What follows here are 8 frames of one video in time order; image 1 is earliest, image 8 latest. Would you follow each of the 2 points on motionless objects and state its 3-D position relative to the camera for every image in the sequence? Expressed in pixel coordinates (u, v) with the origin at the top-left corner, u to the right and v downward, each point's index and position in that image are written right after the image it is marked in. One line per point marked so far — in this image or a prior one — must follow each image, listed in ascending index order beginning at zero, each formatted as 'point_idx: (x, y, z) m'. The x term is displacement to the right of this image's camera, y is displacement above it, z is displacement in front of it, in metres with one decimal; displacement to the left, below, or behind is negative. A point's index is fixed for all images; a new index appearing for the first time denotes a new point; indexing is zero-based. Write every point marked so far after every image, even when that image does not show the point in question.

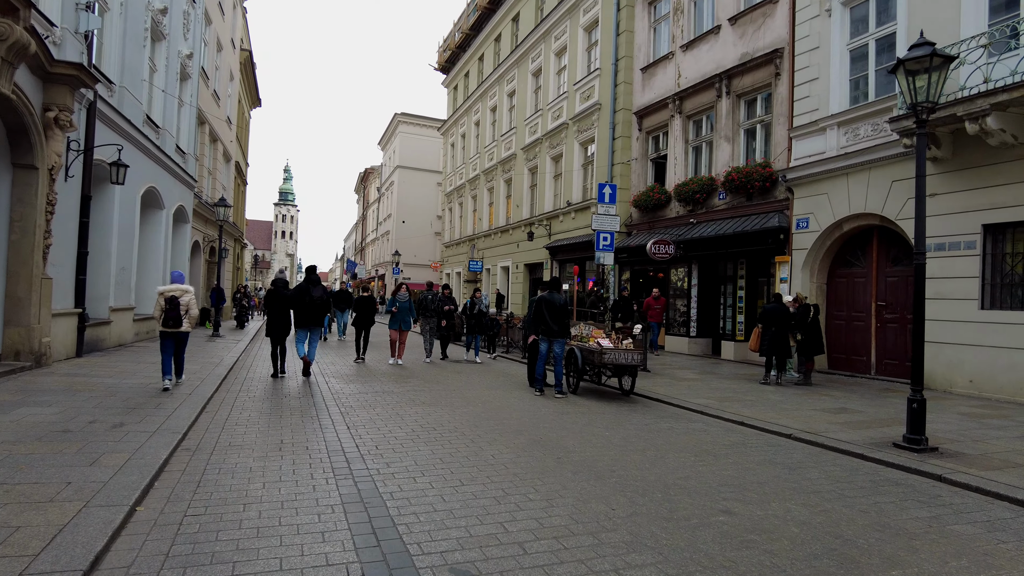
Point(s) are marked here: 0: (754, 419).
0: (+2.8, -1.5, +7.6) m
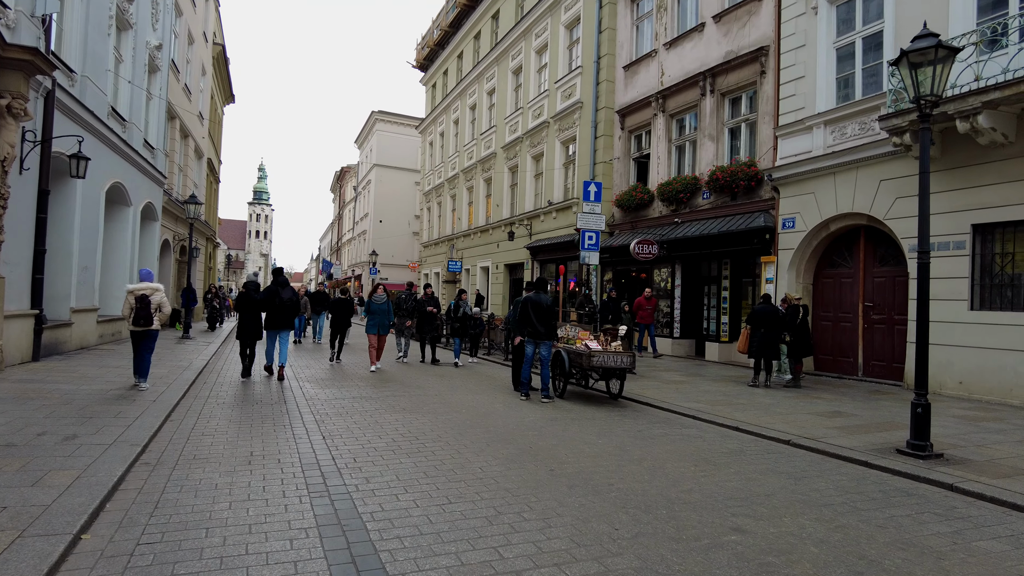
0: (+2.6, -1.5, +7.3) m
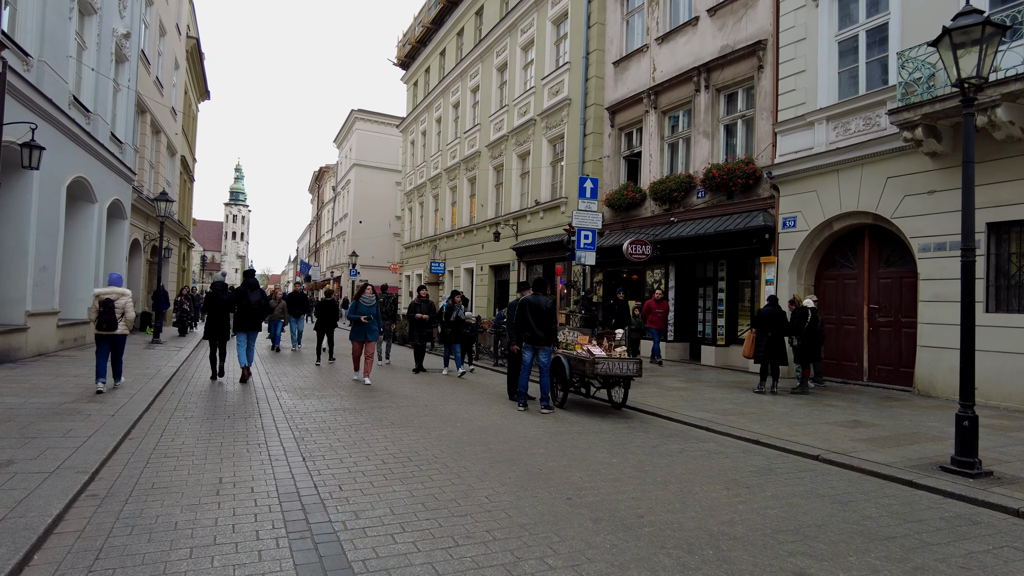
0: (+2.6, -1.5, +6.7) m
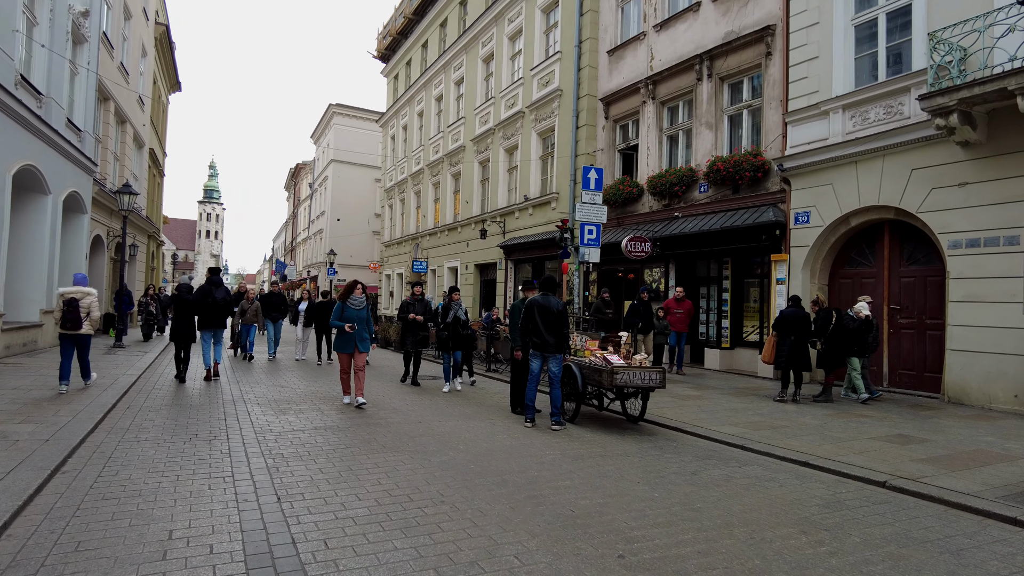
0: (+2.7, -1.5, +5.9) m
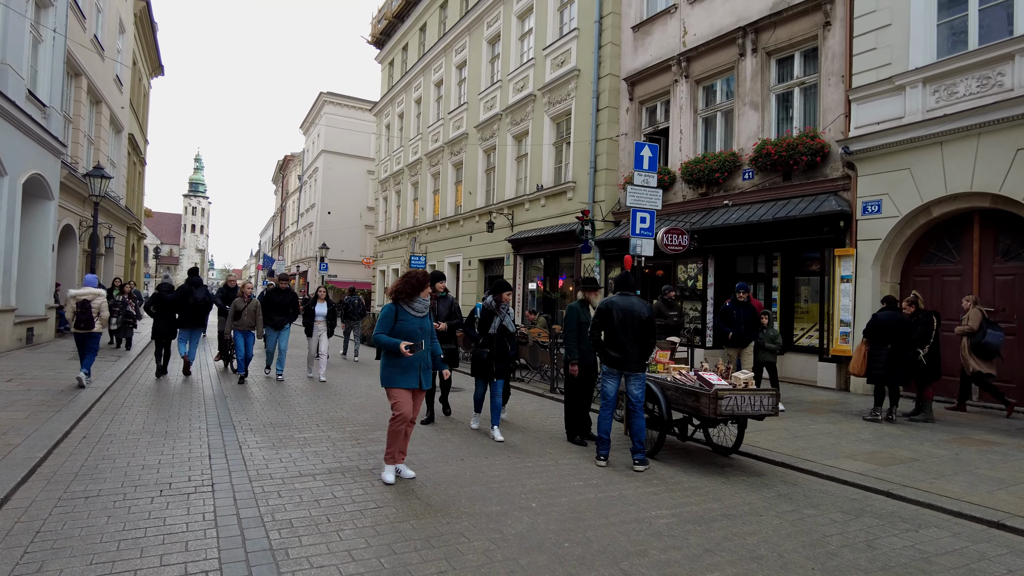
0: (+3.3, -1.5, +4.4) m
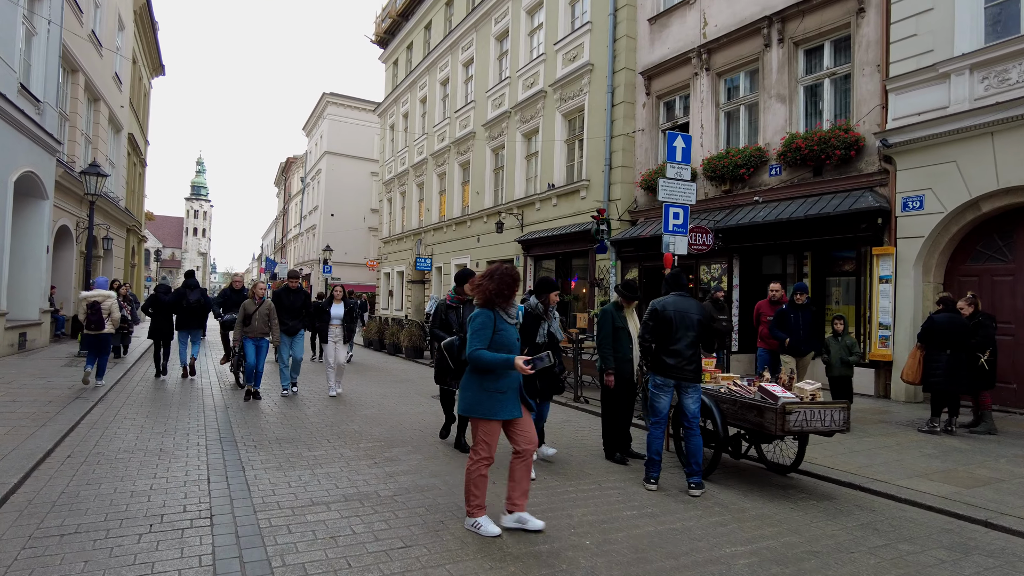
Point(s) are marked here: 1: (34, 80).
0: (+3.6, -1.5, +3.8) m
1: (-9.7, +4.2, +13.3) m
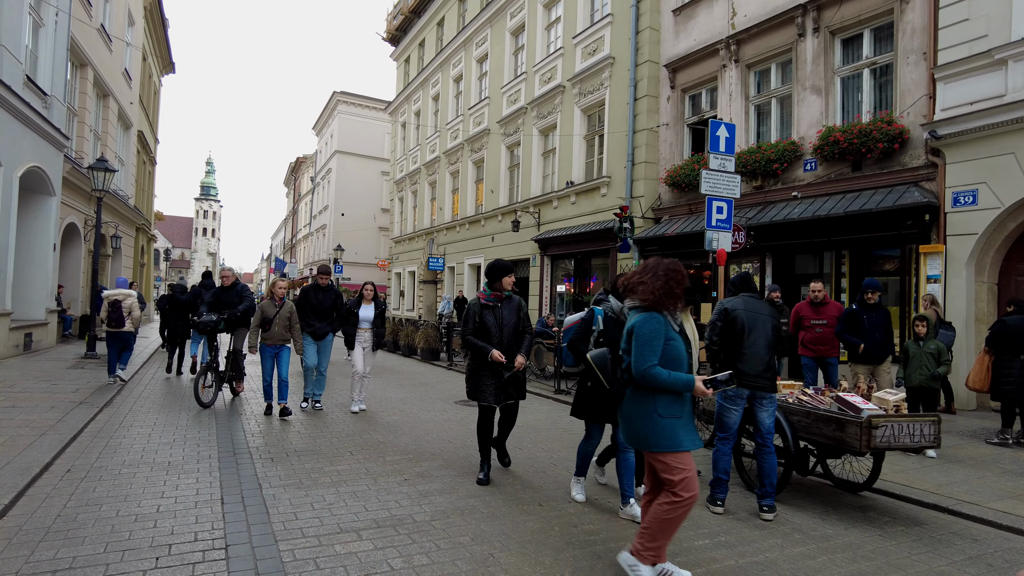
0: (+3.9, -1.5, +3.2) m
1: (-9.3, +4.3, +12.9) m
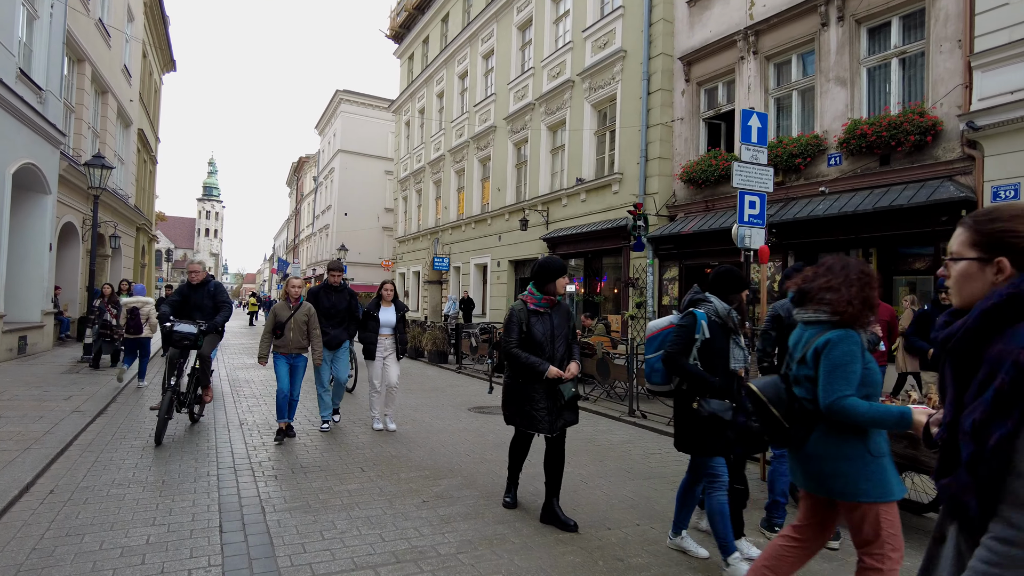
0: (+4.1, -1.5, +2.7) m
1: (-9.1, +4.2, +12.5) m
